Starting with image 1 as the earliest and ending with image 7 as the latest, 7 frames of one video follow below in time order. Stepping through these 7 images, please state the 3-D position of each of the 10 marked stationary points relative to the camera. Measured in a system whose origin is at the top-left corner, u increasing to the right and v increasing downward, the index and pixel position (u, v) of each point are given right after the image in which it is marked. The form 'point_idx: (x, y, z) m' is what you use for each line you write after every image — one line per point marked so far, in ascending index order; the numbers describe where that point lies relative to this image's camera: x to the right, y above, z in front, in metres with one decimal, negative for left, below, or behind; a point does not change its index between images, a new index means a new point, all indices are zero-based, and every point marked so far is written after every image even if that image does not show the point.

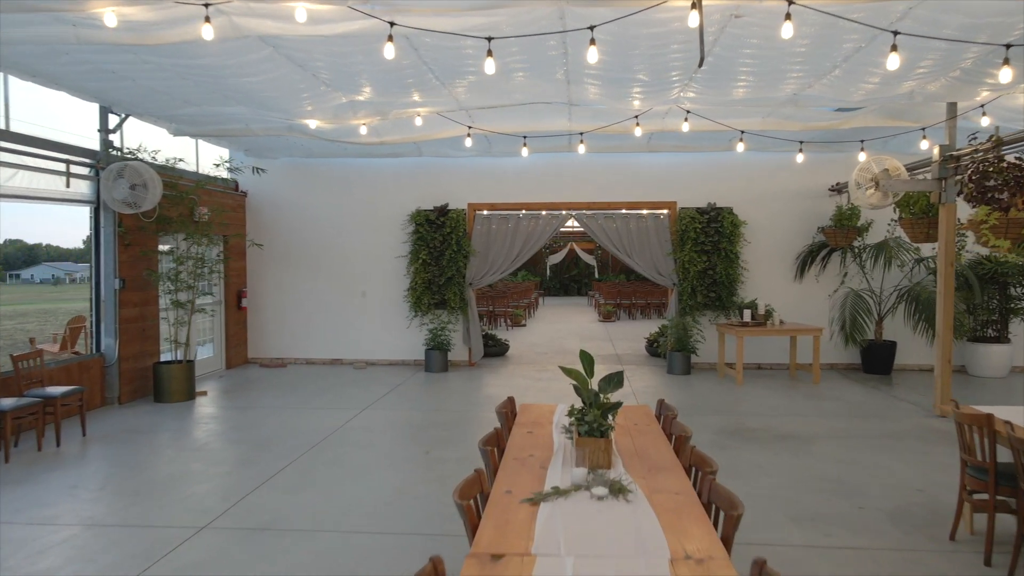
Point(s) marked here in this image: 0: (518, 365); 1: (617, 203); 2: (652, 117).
0: (+0.1, -0.8, +8.1) m
1: (+1.0, +0.8, +7.7) m
2: (+1.0, +1.2, +5.6) m
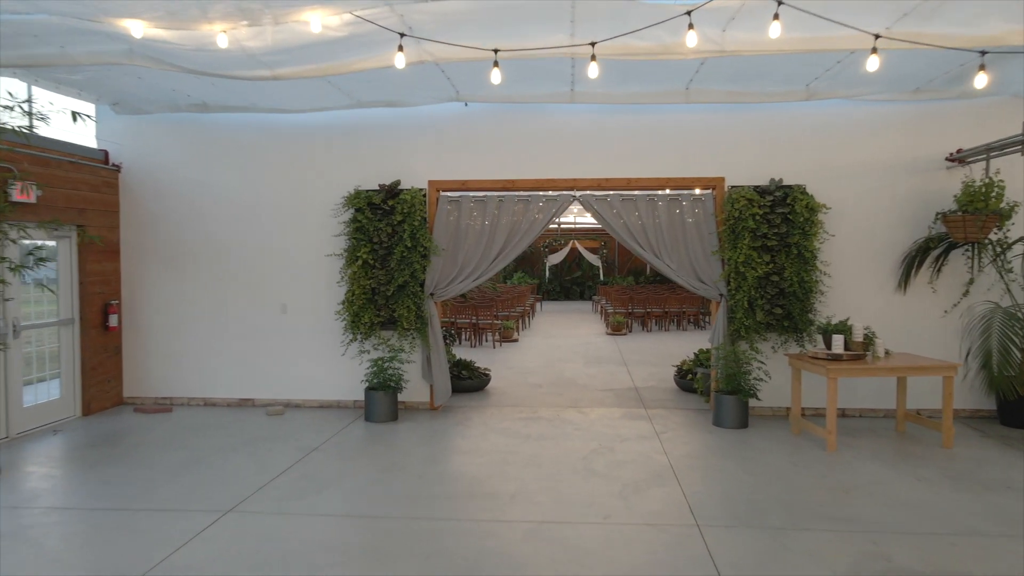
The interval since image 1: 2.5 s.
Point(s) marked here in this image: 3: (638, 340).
0: (-0.1, -0.9, +5.8) m
1: (+0.9, +0.7, +5.5) m
2: (+0.8, +1.1, +3.4) m
3: (+1.7, -0.7, +10.6) m
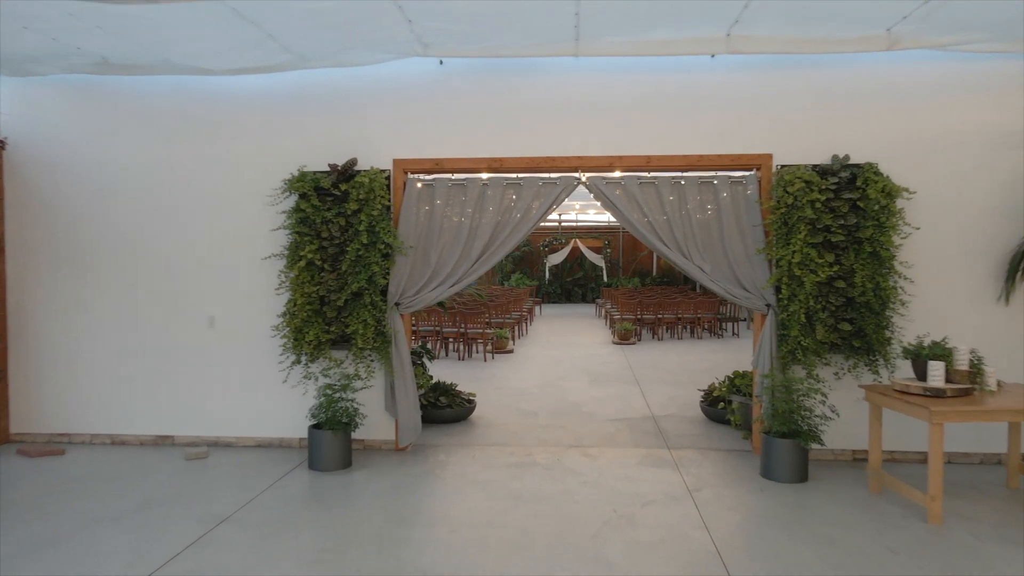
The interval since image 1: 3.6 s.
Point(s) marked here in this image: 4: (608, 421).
0: (-0.1, -0.9, +4.6) m
1: (+0.8, +0.7, +4.3) m
2: (+0.8, +1.1, +2.2) m
3: (+1.6, -0.7, +9.4) m
4: (+0.6, -0.9, +5.3) m
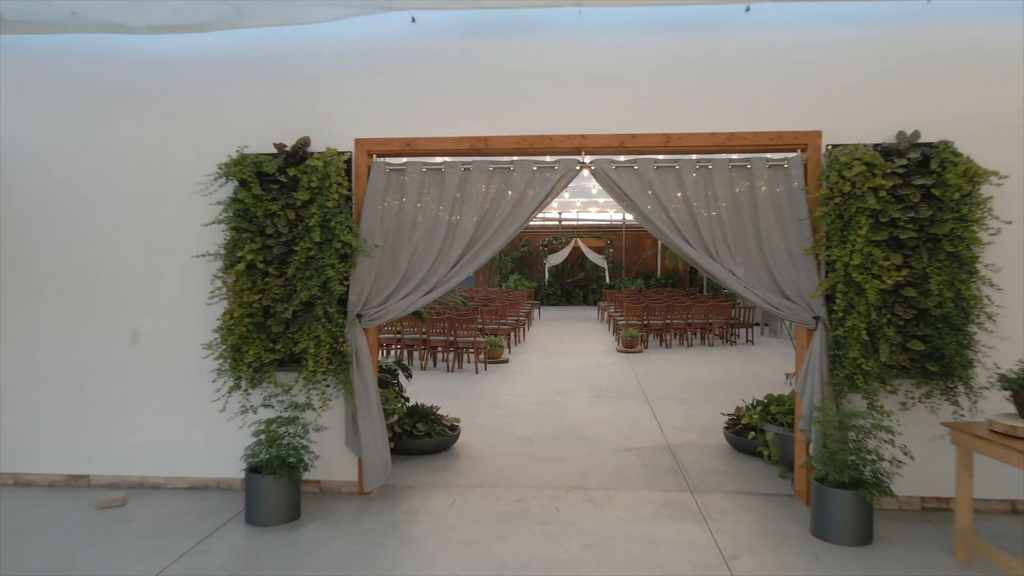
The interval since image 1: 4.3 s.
0: (-0.2, -0.9, +3.8) m
1: (+0.7, +0.7, +3.5) m
2: (+0.7, +1.1, +1.4) m
3: (+1.6, -0.8, +8.6) m
4: (+0.6, -0.9, +4.5) m
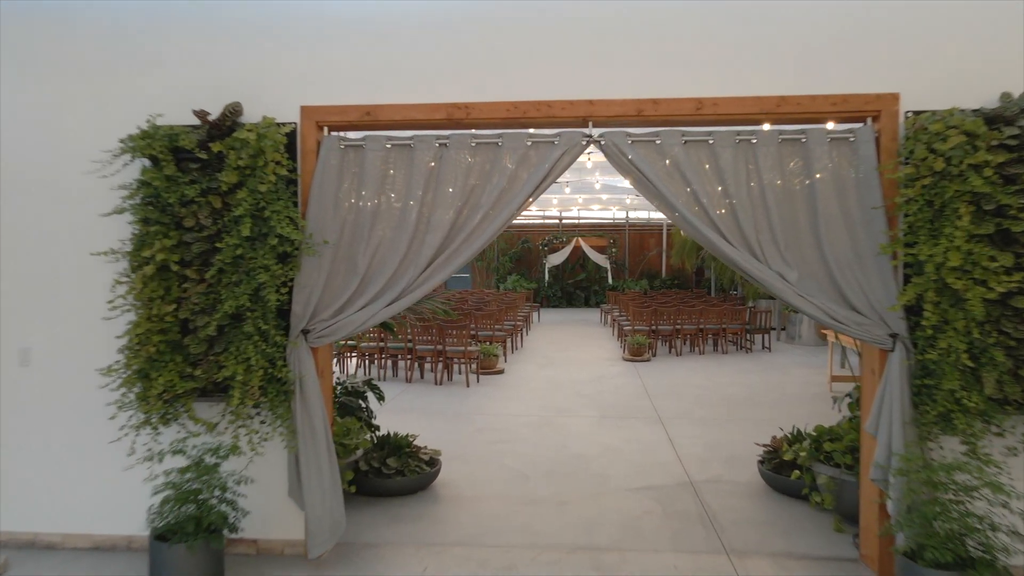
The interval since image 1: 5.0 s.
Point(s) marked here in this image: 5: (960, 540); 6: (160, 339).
0: (-0.2, -1.0, +3.0) m
1: (+0.7, +0.6, +2.7) m
2: (+0.7, +1.0, +0.6) m
3: (+1.5, -0.8, +7.8) m
4: (+0.5, -0.9, +3.7) m
5: (+1.2, -0.7, +2.2) m
6: (-1.2, -0.2, +2.6) m
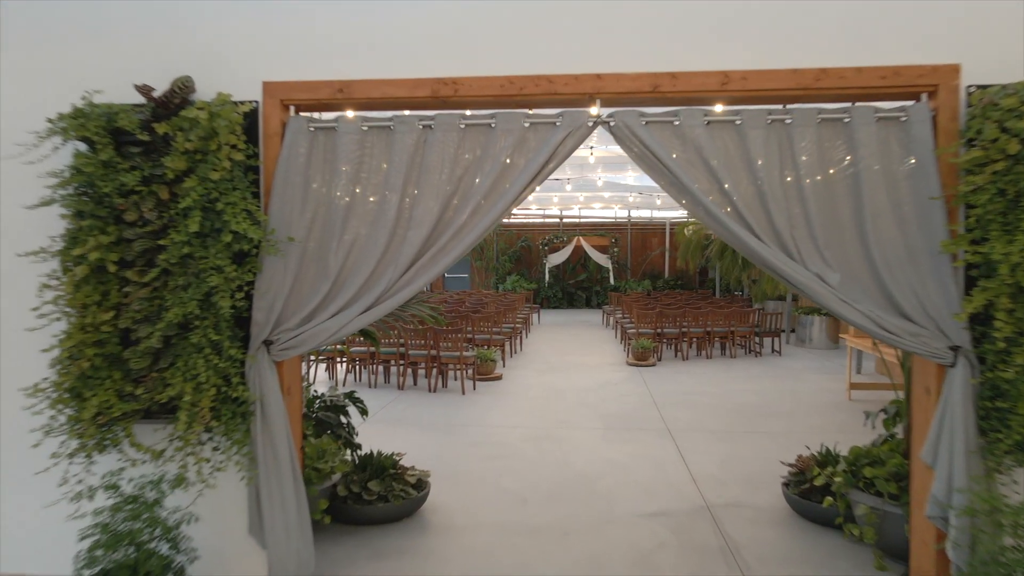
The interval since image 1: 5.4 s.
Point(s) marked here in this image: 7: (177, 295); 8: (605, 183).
0: (-0.2, -1.0, +2.6) m
1: (+0.7, +0.6, +2.3) m
2: (+0.7, +1.0, +0.2) m
3: (+1.5, -0.8, +7.4) m
4: (+0.5, -1.0, +3.3) m
5: (+1.2, -0.7, +1.8) m
6: (-1.2, -0.2, +2.2) m
7: (-0.9, 0.0, +2.2) m
8: (+1.2, +1.4, +10.6) m
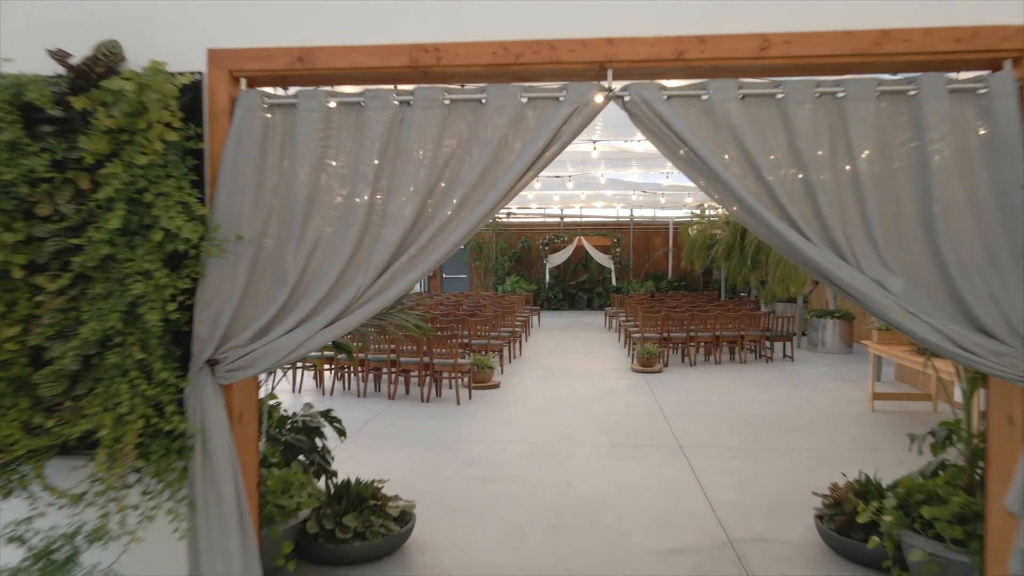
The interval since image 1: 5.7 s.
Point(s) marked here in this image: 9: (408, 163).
0: (-0.3, -1.0, +2.2) m
1: (+0.7, +0.6, +1.9) m
2: (+0.6, +1.0, -0.2) m
3: (+1.5, -0.8, +7.0) m
4: (+0.5, -1.0, +2.9) m
5: (+1.2, -0.7, +1.4) m
6: (-1.2, -0.2, +1.8) m
7: (-0.9, 0.0, +1.8) m
8: (+1.2, +1.4, +10.2) m
9: (-0.3, +0.3, +2.1) m
